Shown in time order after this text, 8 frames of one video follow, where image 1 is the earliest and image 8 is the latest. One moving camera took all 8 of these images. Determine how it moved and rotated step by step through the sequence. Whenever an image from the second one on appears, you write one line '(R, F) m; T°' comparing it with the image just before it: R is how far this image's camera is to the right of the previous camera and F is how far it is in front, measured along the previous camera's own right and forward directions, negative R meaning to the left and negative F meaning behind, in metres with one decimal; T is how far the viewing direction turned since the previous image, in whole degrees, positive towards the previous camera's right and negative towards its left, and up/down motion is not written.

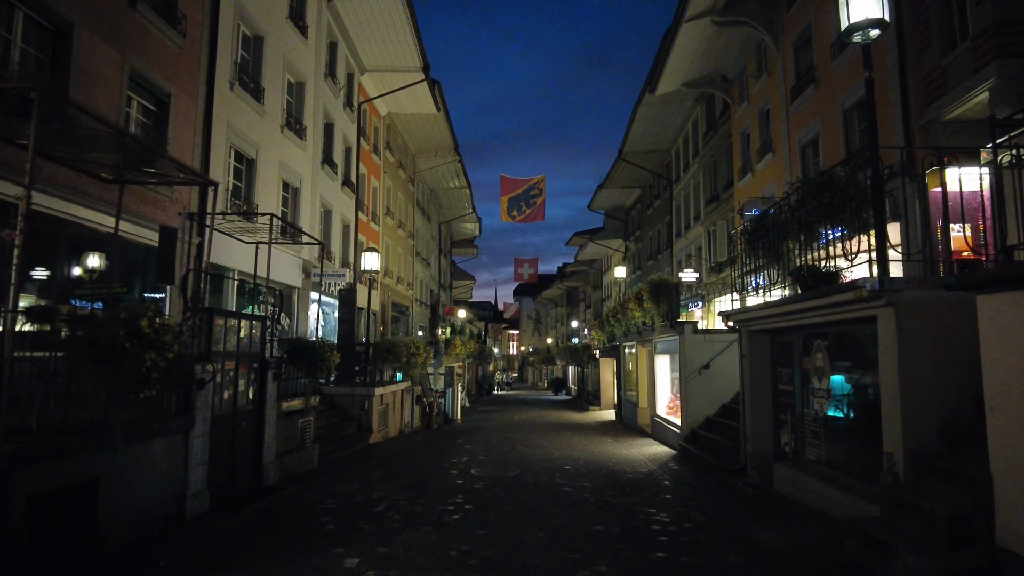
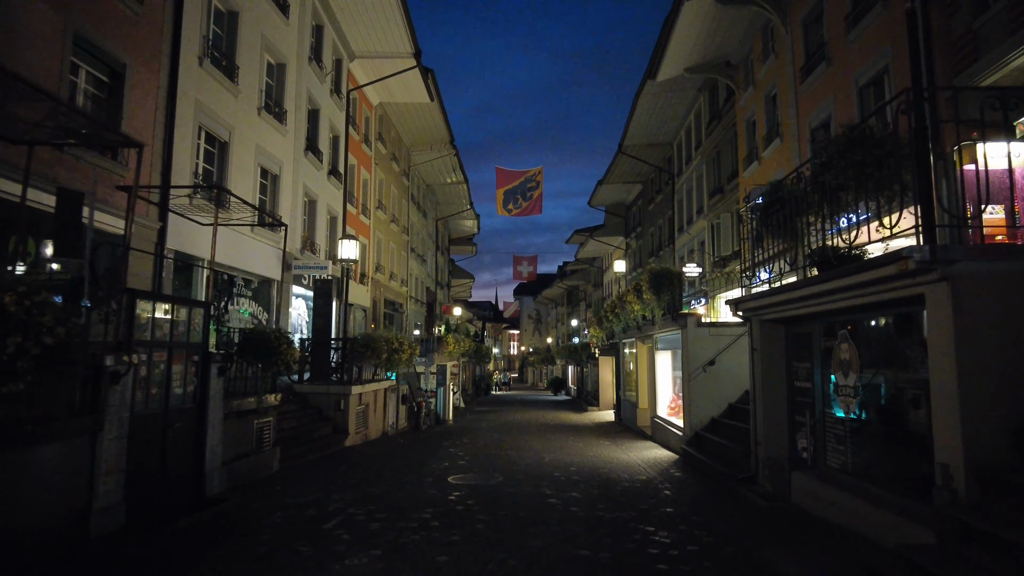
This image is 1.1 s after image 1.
(+0.3, +1.1) m; 0°
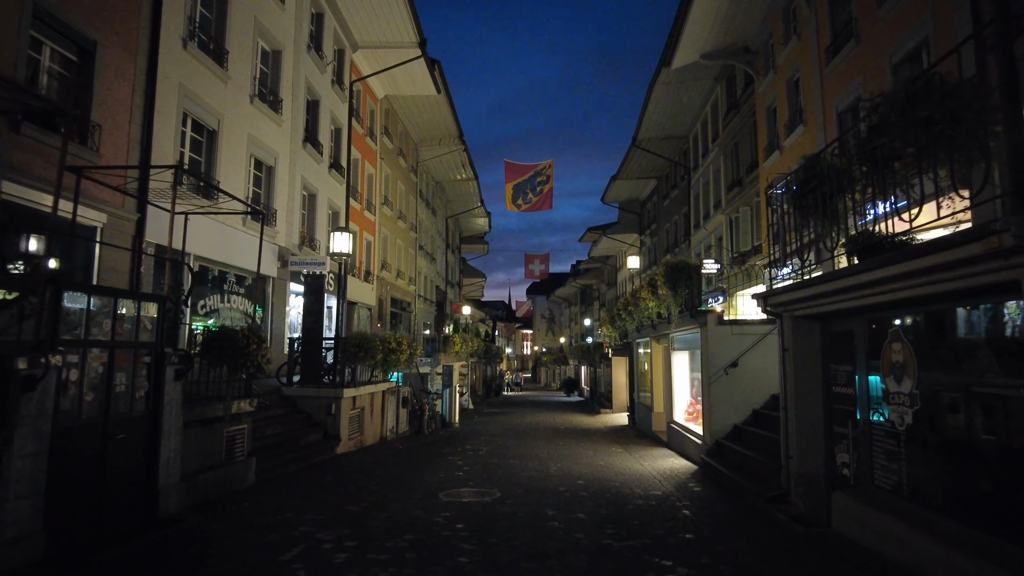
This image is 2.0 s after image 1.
(+0.2, +1.0) m; -1°
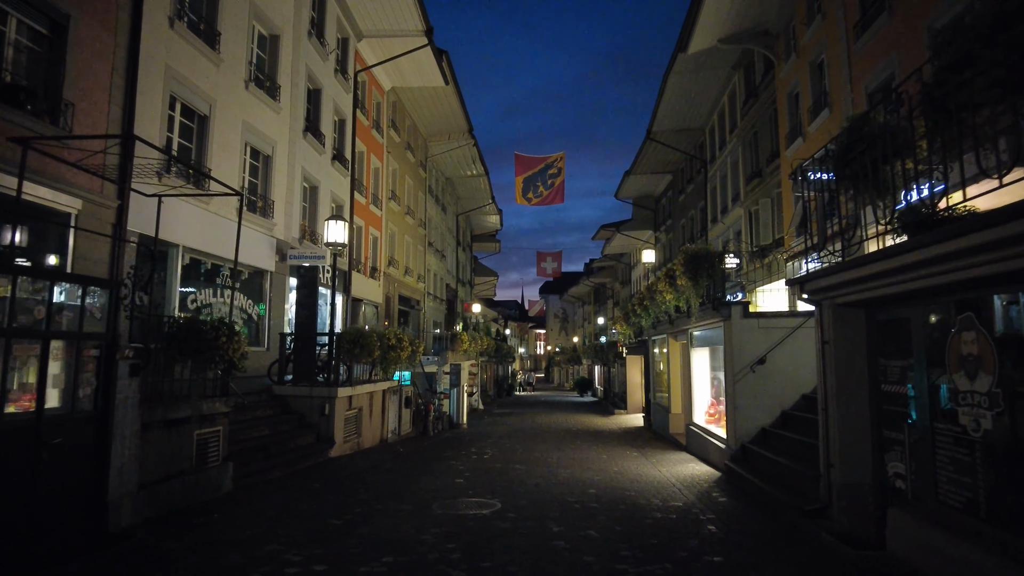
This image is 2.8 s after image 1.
(+0.1, +0.9) m; -1°
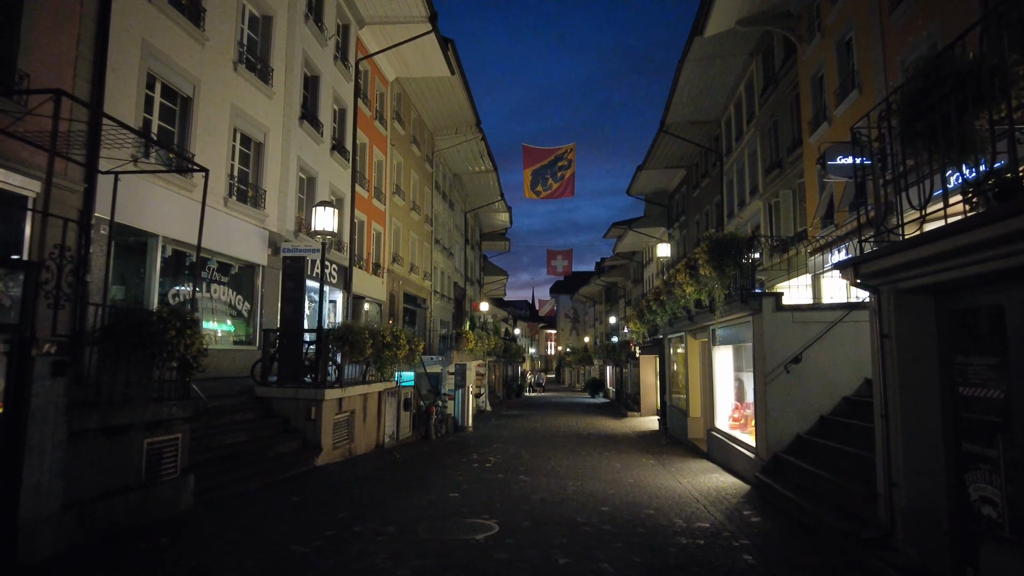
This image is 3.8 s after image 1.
(+0.1, +1.0) m; -1°
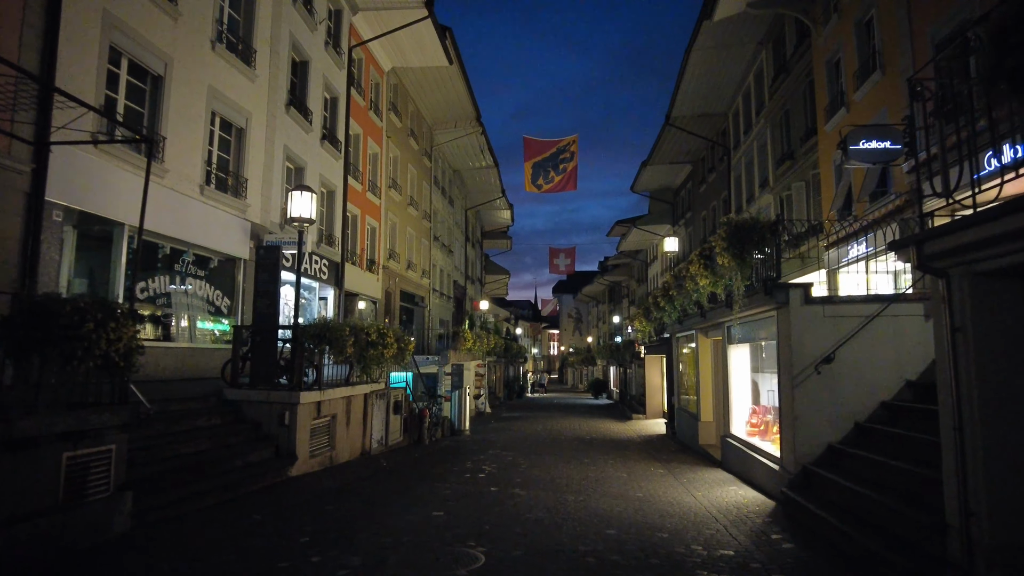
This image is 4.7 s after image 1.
(+0.1, +1.0) m; 0°
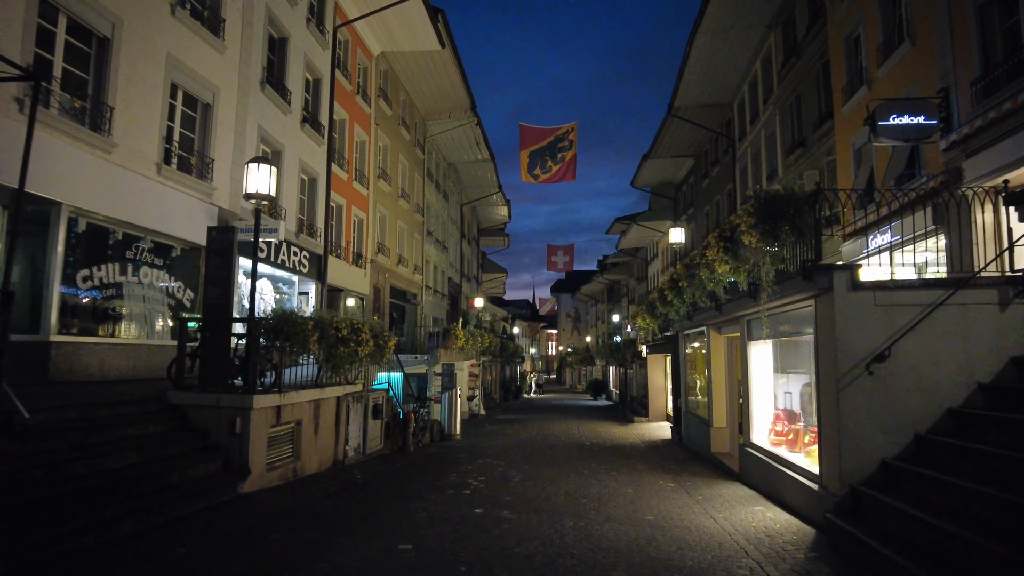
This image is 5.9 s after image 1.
(+0.1, +1.3) m; 0°
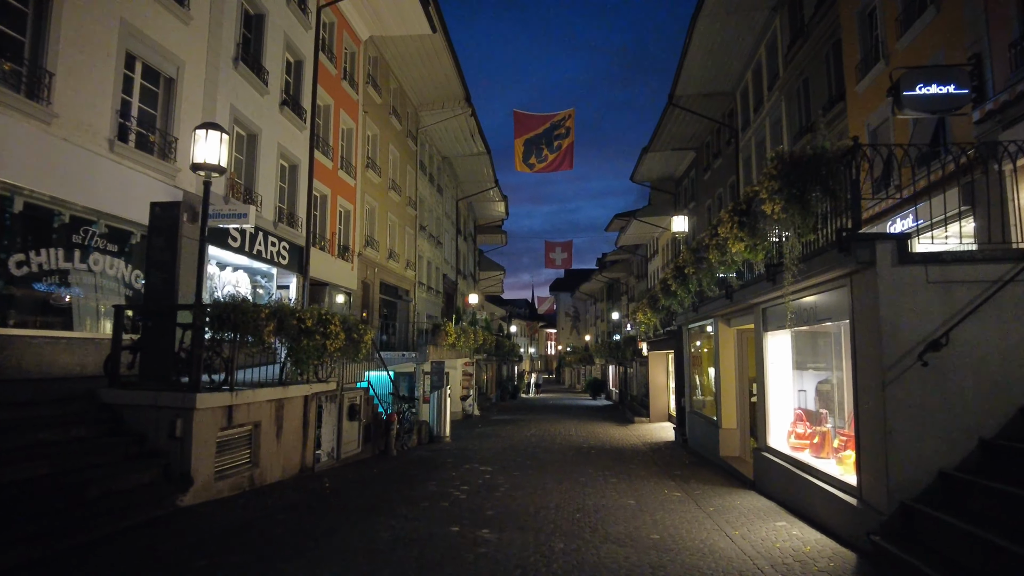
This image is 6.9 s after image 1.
(+0.2, +1.1) m; 0°
